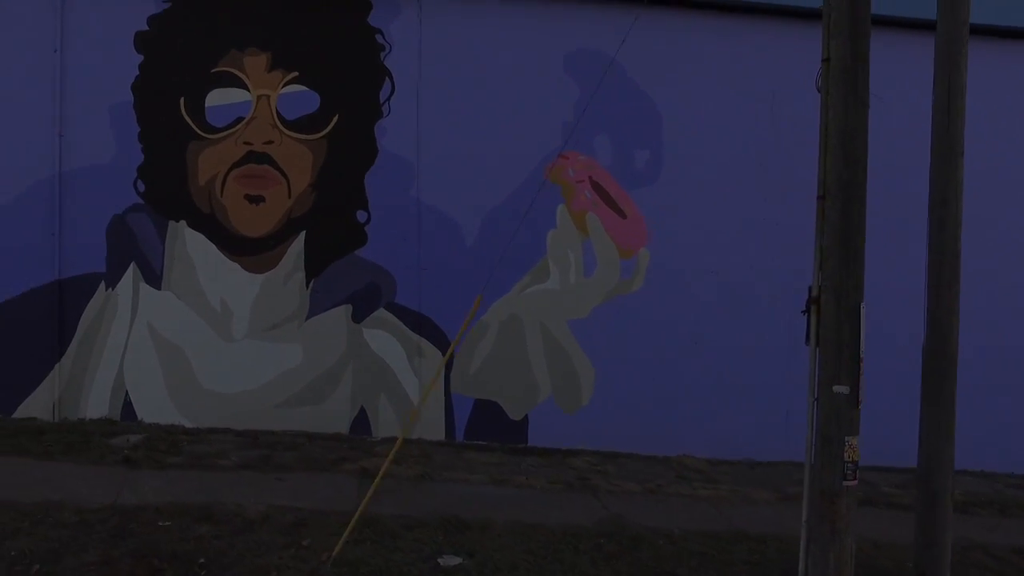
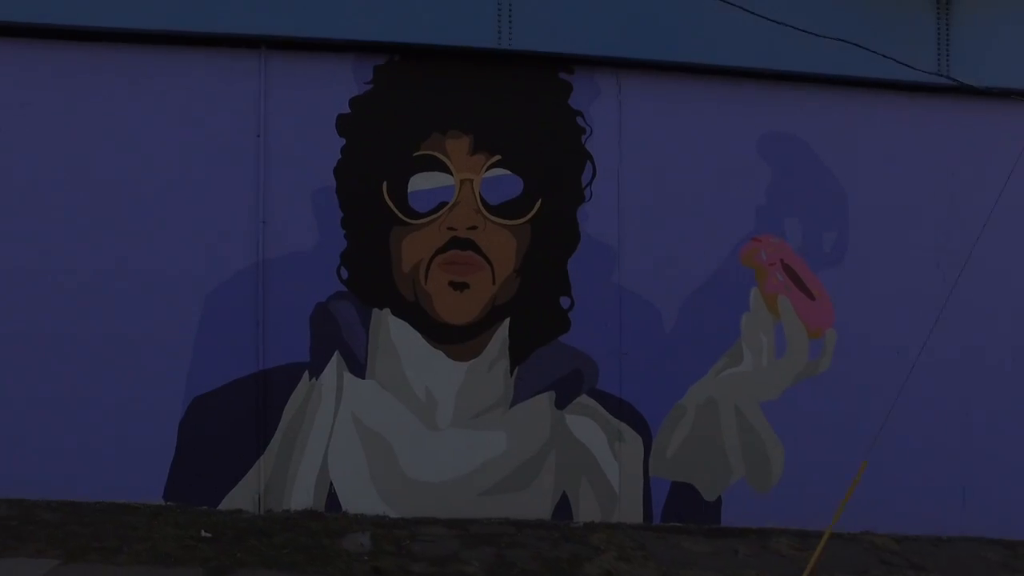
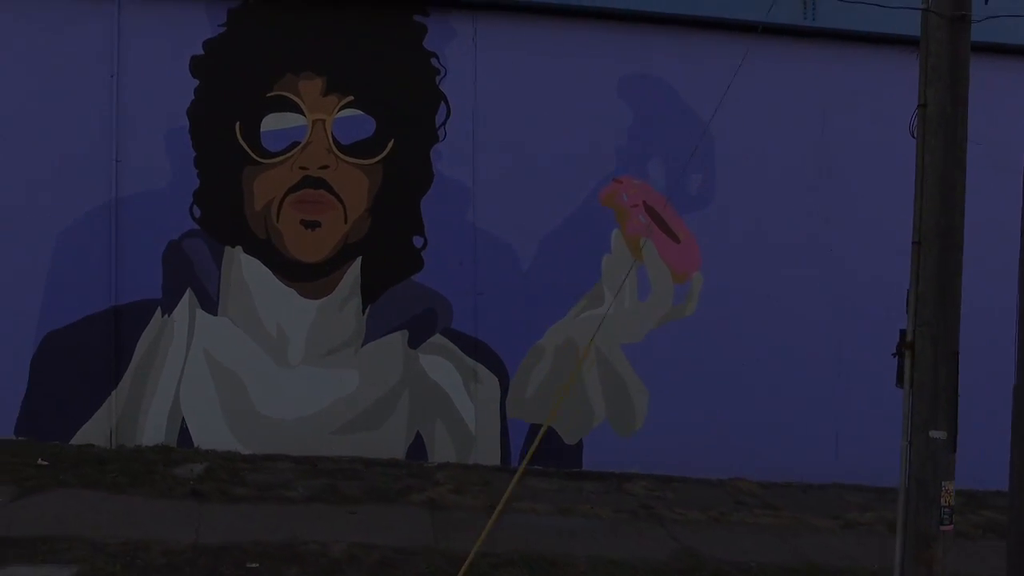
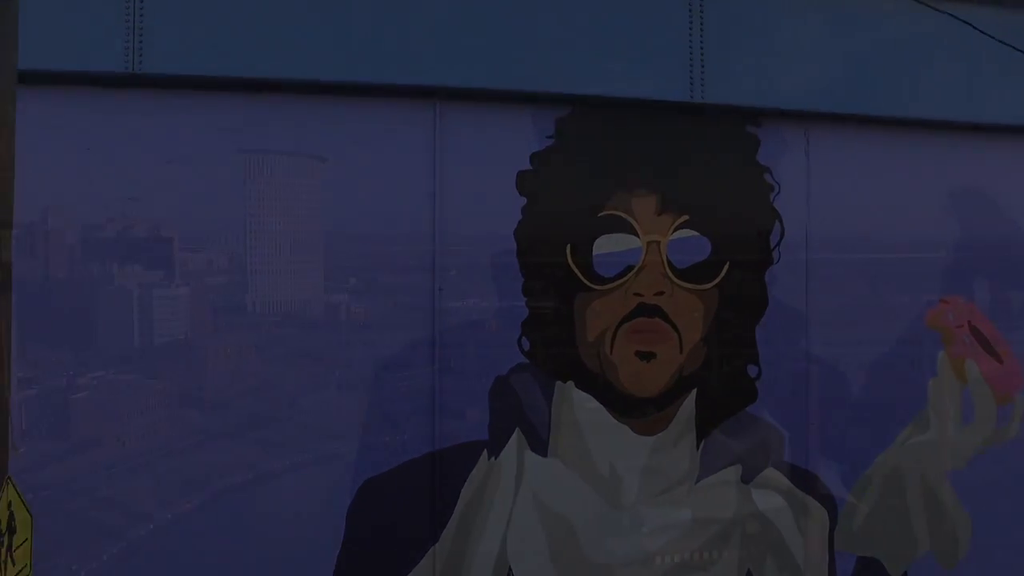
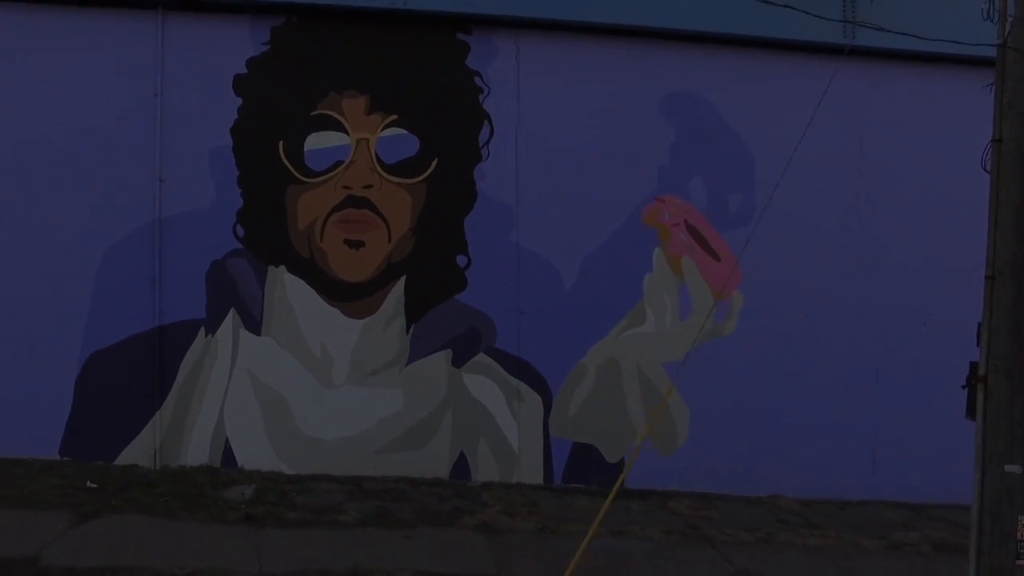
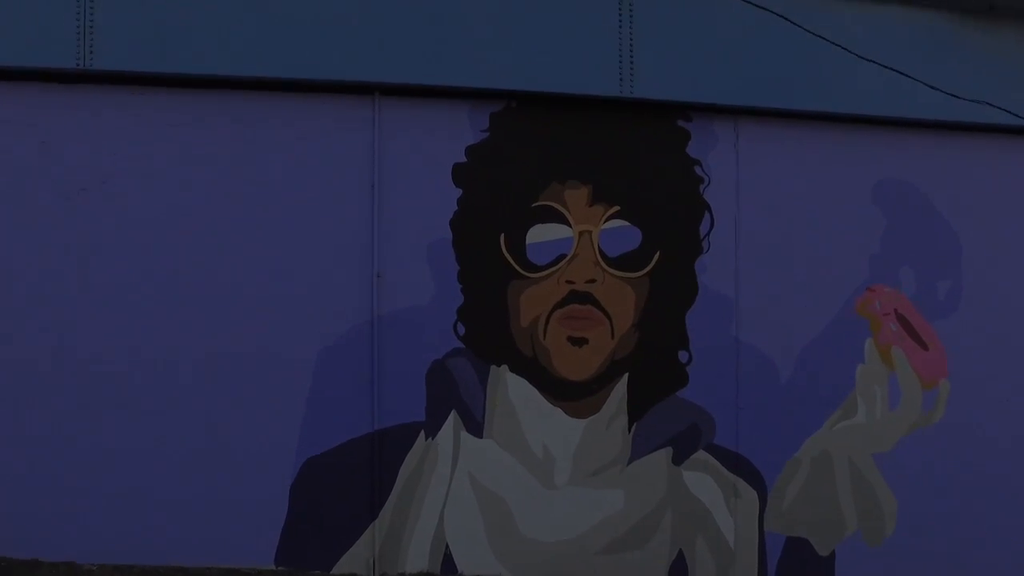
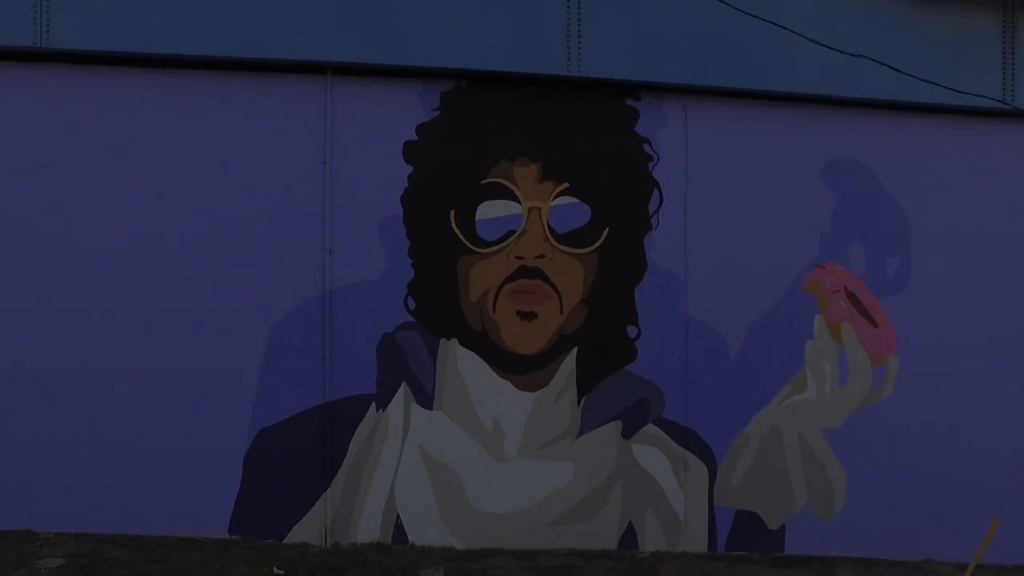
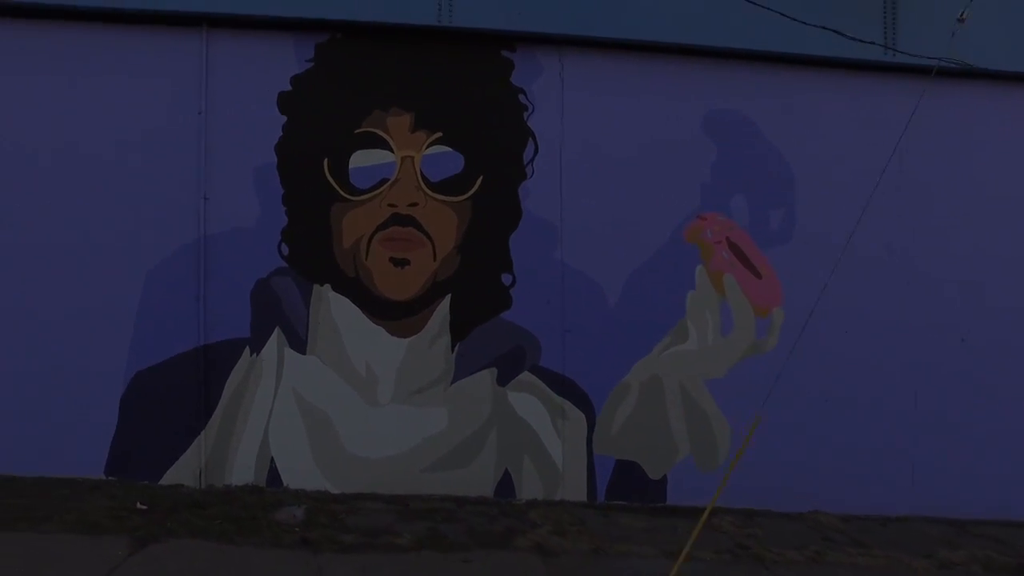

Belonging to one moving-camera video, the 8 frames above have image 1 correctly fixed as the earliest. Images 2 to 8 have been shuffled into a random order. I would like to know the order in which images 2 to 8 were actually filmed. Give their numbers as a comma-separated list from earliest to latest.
3, 5, 8, 2, 7, 6, 4
